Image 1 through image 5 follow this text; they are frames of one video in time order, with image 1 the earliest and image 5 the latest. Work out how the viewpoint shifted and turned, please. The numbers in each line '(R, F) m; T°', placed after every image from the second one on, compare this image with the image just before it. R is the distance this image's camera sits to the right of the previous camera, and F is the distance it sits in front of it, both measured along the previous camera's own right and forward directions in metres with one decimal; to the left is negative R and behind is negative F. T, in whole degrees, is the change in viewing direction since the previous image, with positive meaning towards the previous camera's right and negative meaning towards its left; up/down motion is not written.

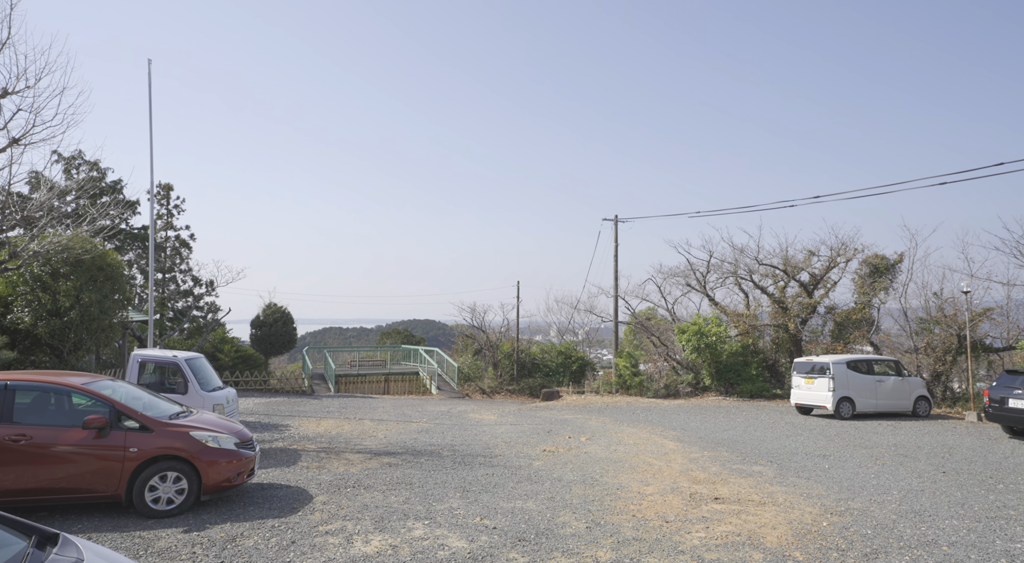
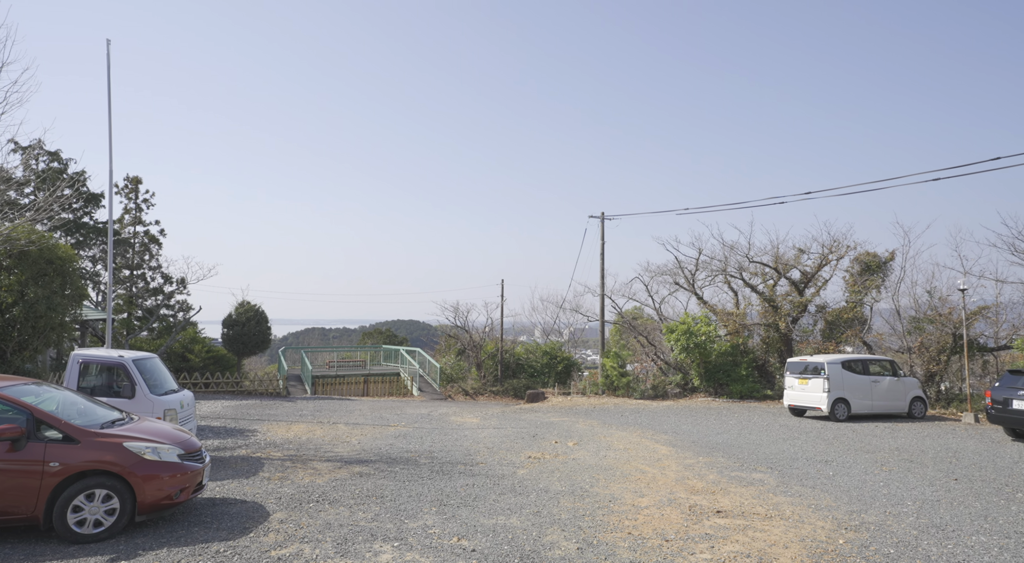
(0.0, +0.7) m; +1°
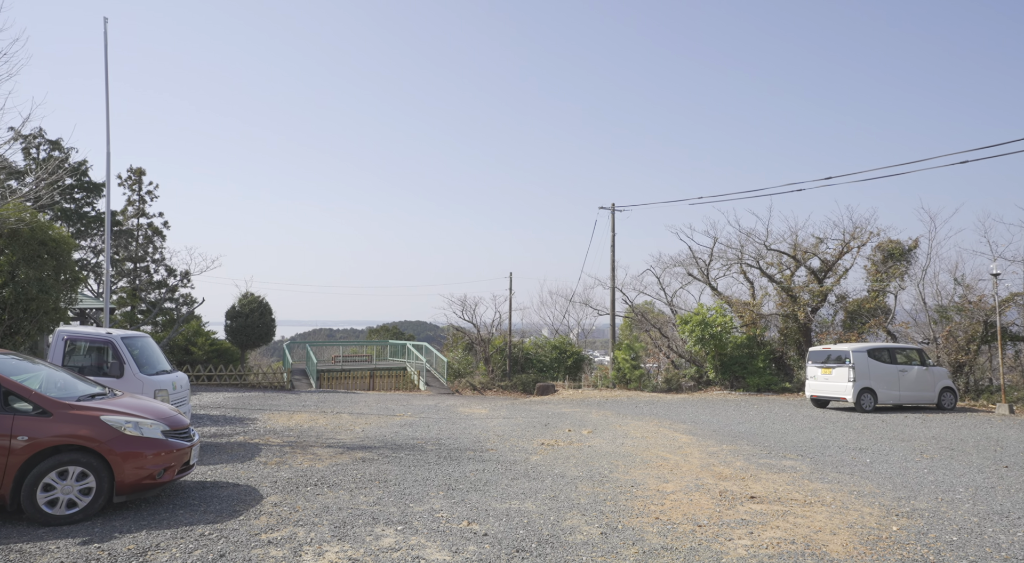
(-0.1, +0.6) m; -1°
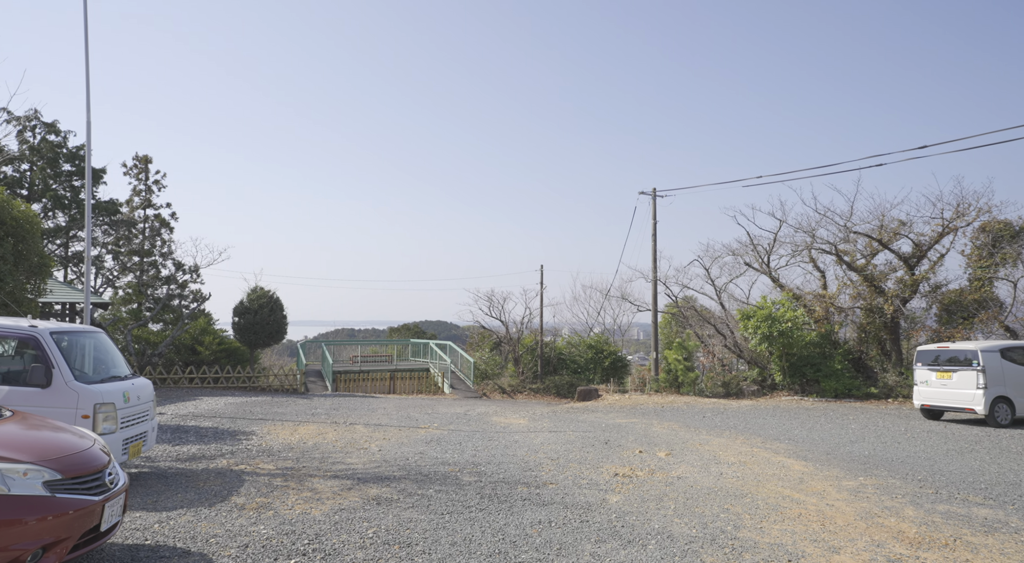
(-0.4, +2.4) m; -2°
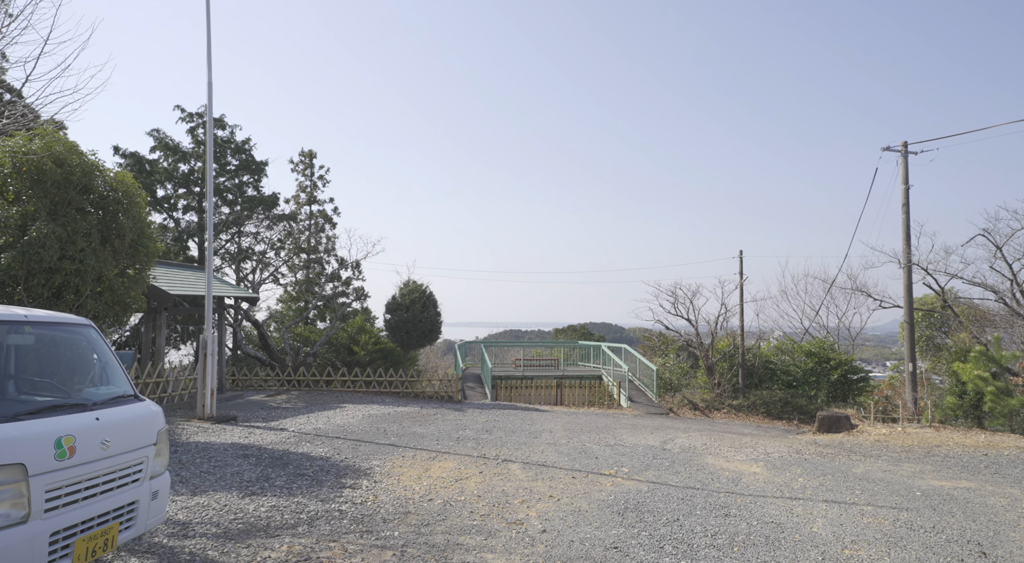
(-0.8, +4.3) m; -13°
